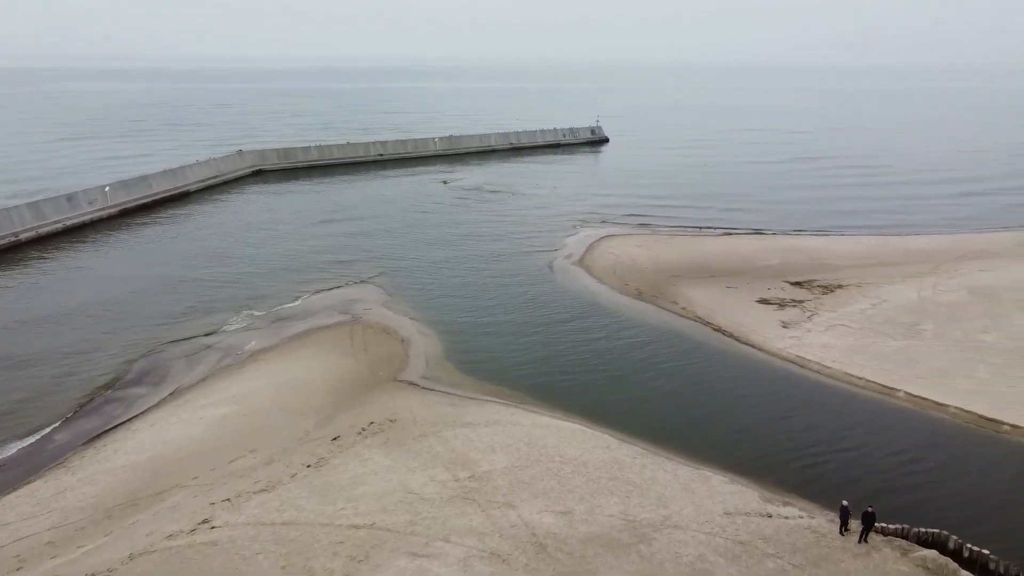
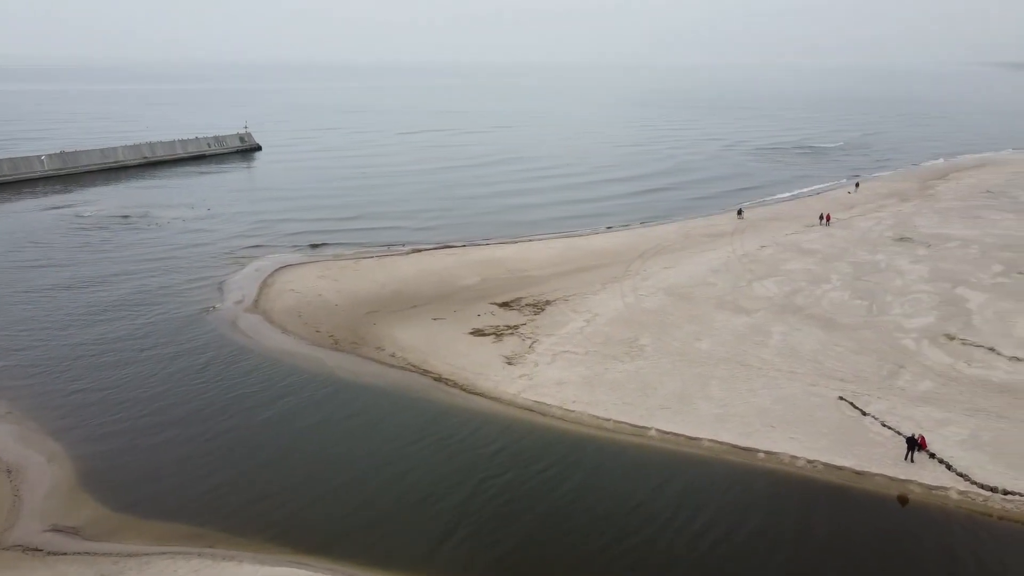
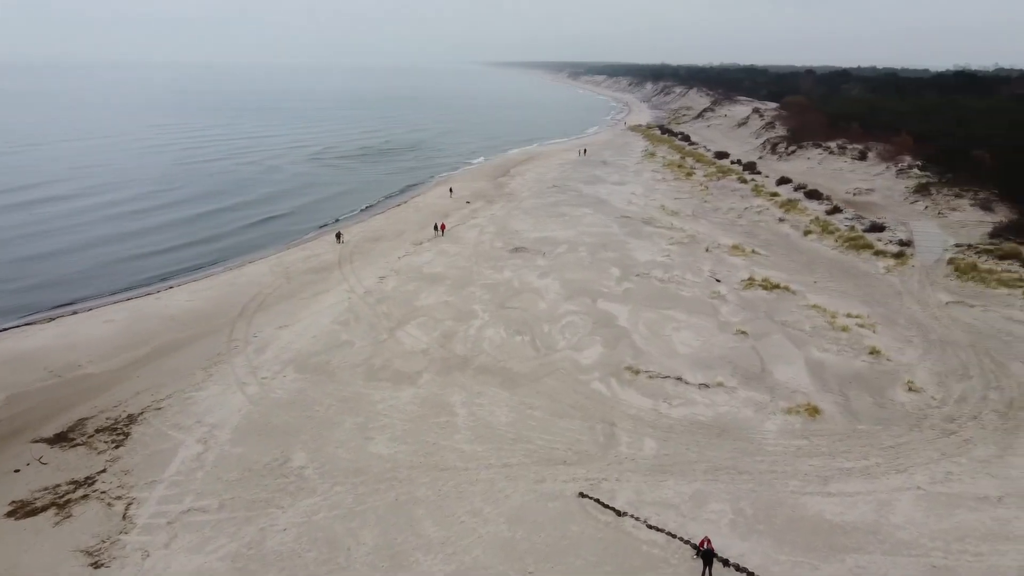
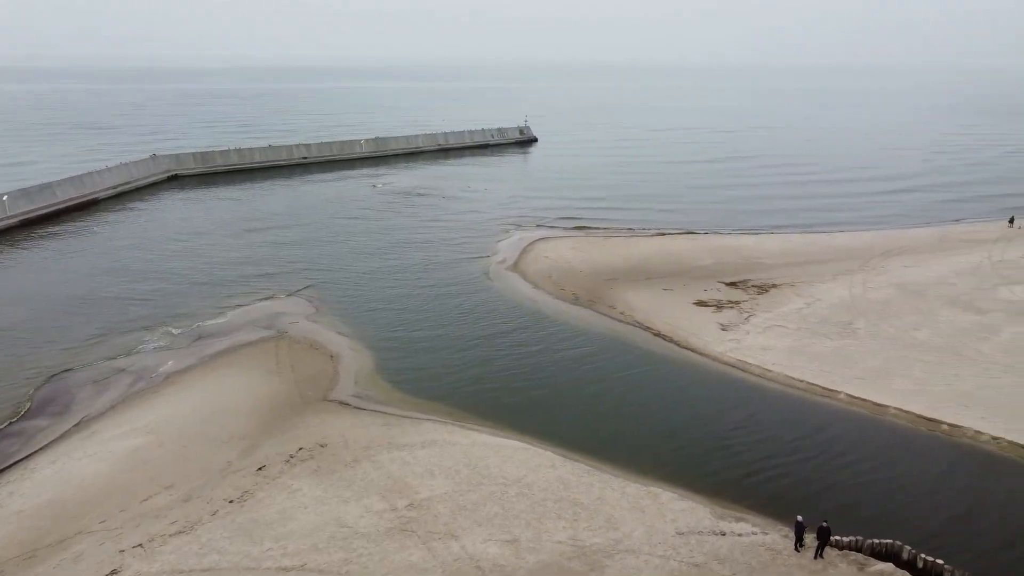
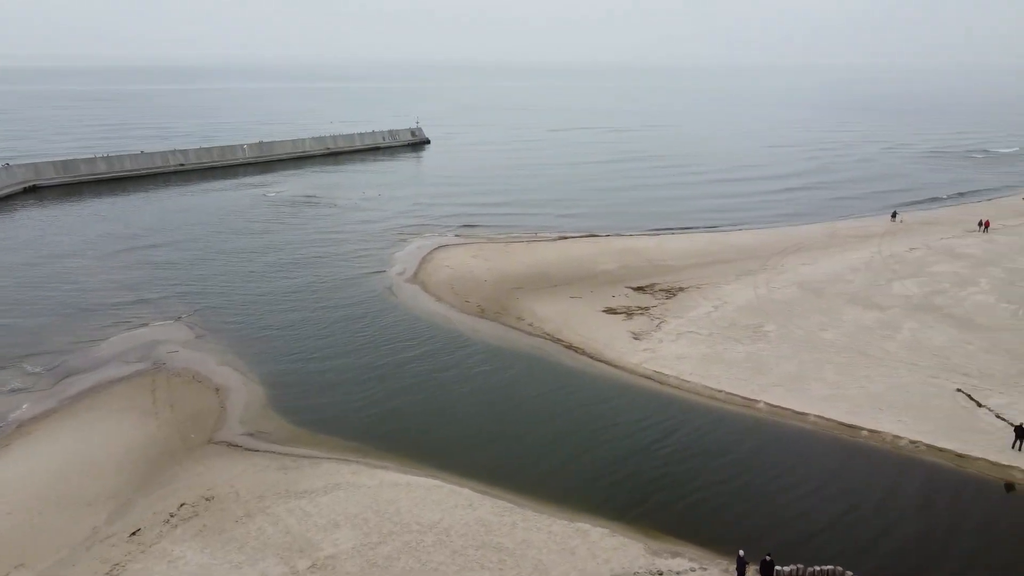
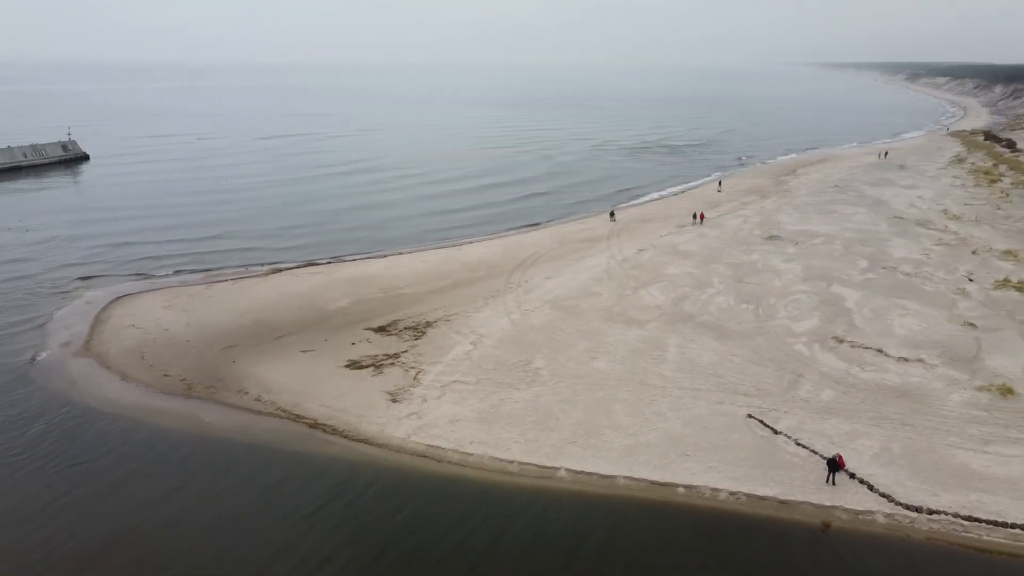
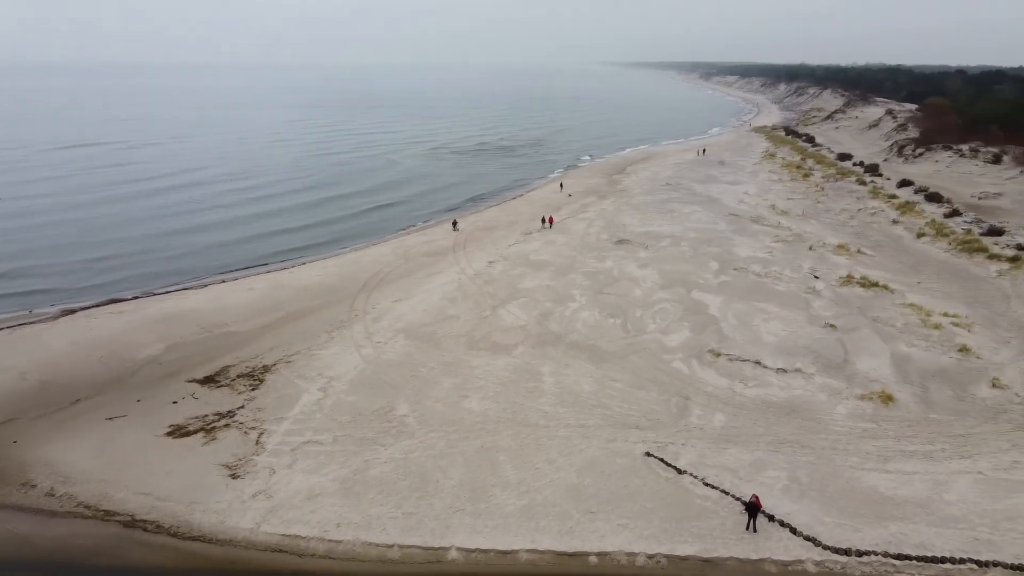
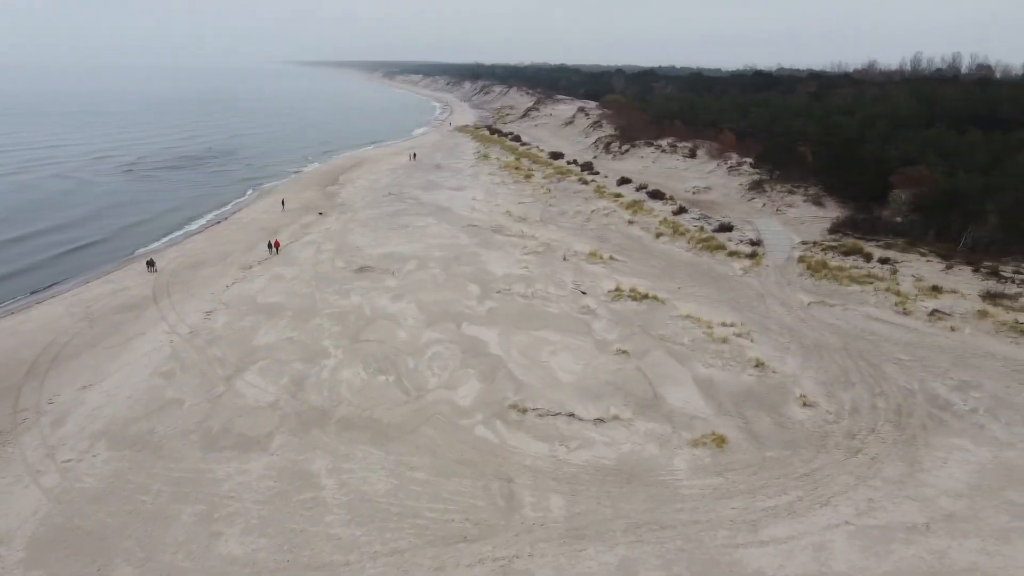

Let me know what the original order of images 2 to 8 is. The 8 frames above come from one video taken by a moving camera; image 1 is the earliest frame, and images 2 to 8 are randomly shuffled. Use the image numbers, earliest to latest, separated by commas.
4, 5, 2, 6, 7, 3, 8
